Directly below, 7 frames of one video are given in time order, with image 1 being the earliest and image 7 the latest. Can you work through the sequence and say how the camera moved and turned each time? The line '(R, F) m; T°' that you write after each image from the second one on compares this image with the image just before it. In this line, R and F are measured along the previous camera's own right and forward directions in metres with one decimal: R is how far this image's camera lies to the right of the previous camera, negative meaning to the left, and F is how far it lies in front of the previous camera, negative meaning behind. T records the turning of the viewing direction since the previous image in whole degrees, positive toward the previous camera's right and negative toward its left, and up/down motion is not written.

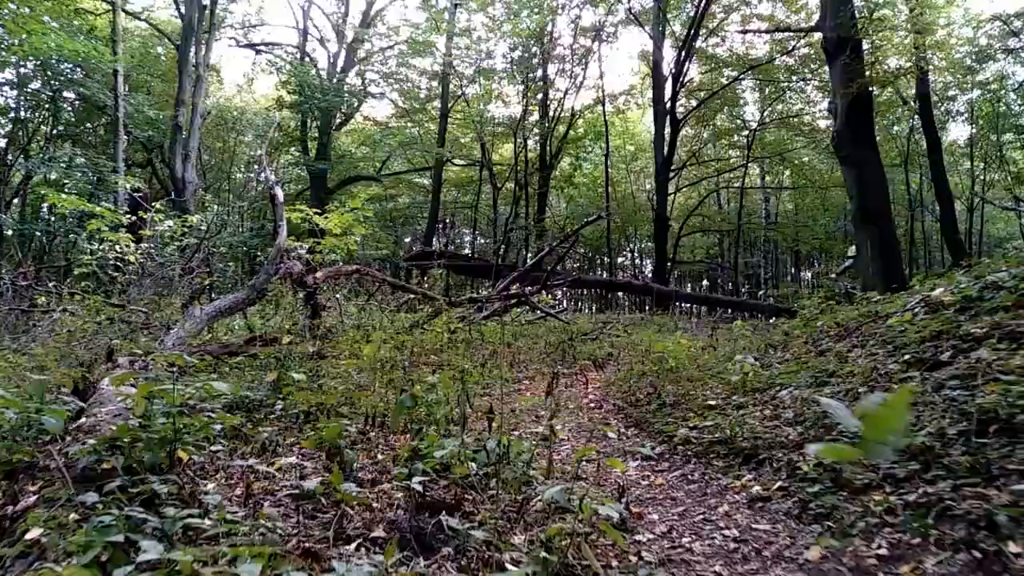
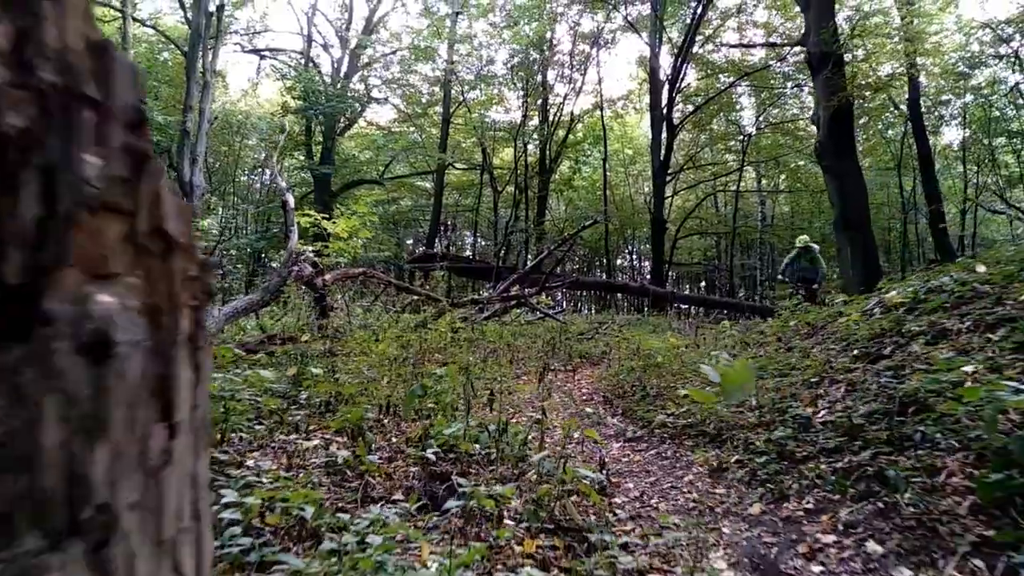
(0.0, -0.5) m; 0°
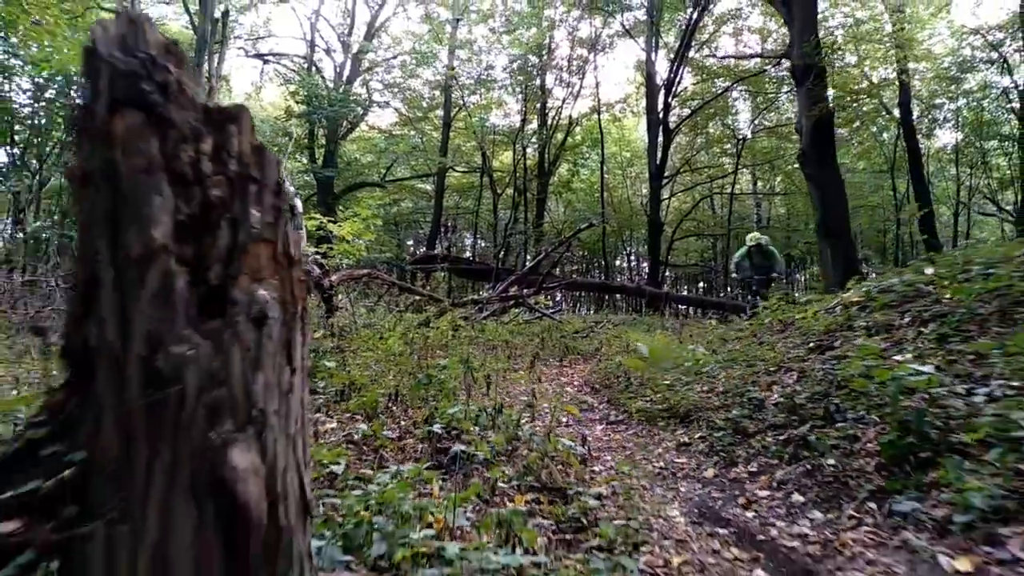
(+0.1, -0.5) m; 0°
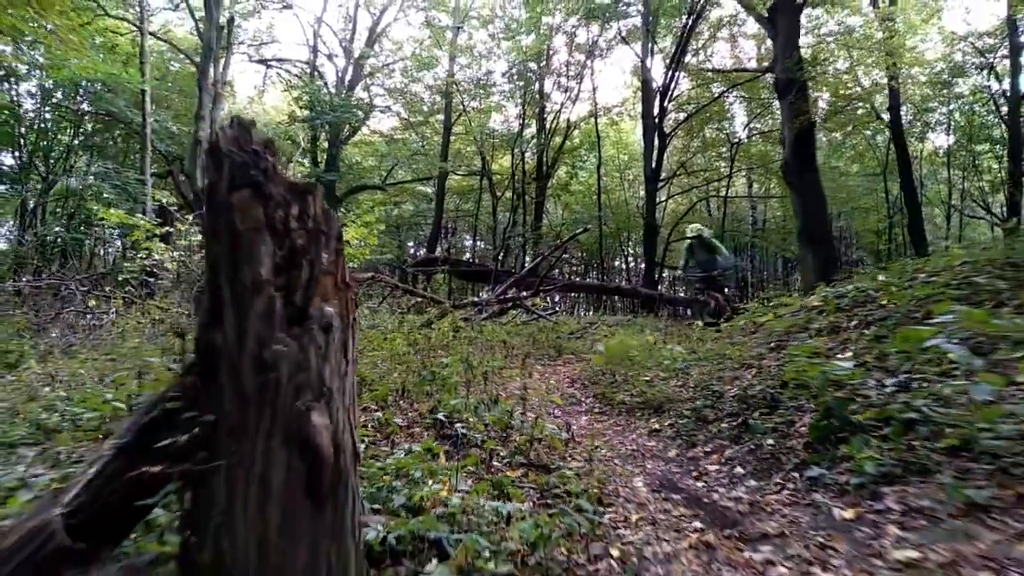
(+0.1, -0.5) m; 0°
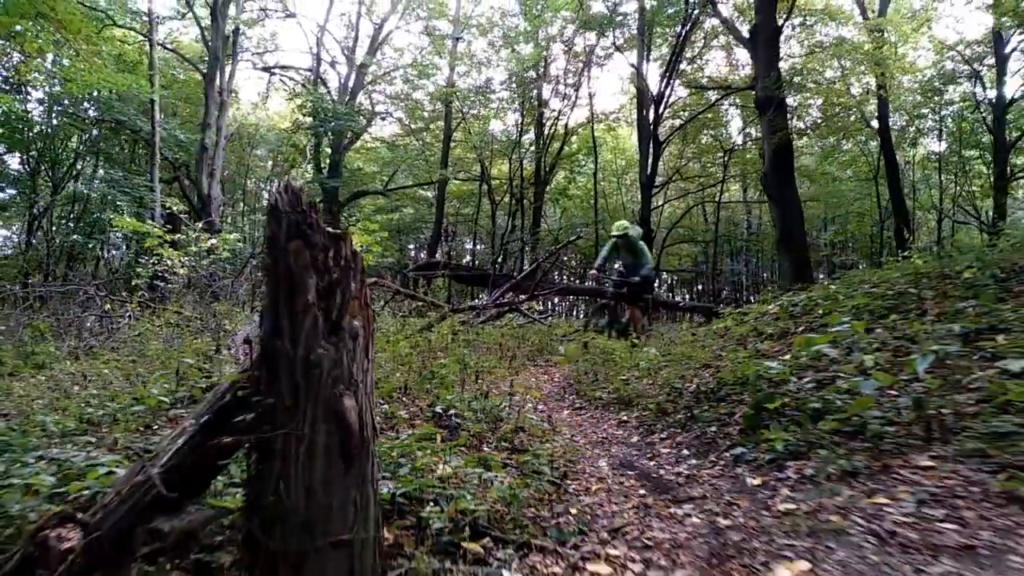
(+0.2, -0.6) m; 0°
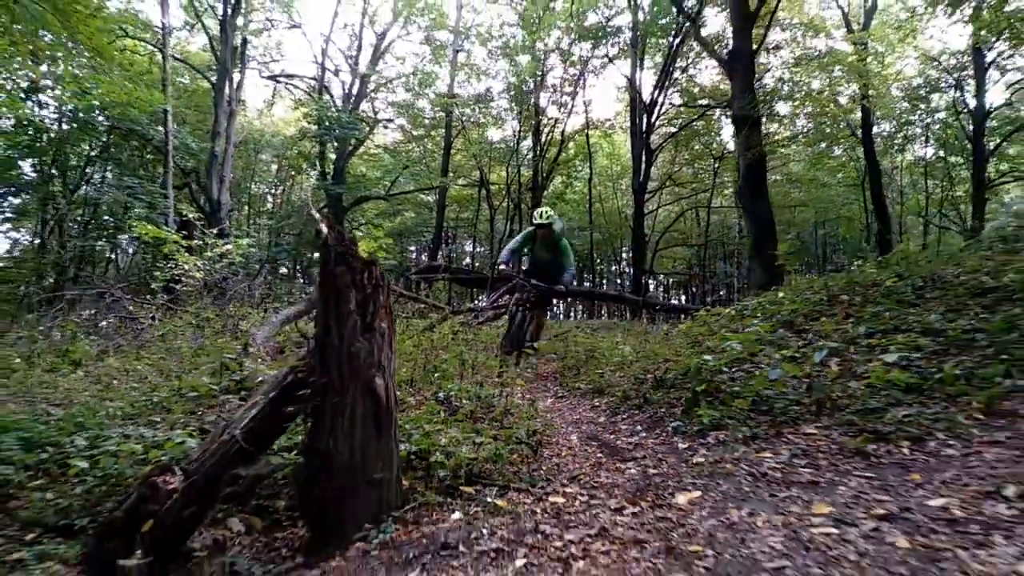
(+0.2, -0.9) m; 0°
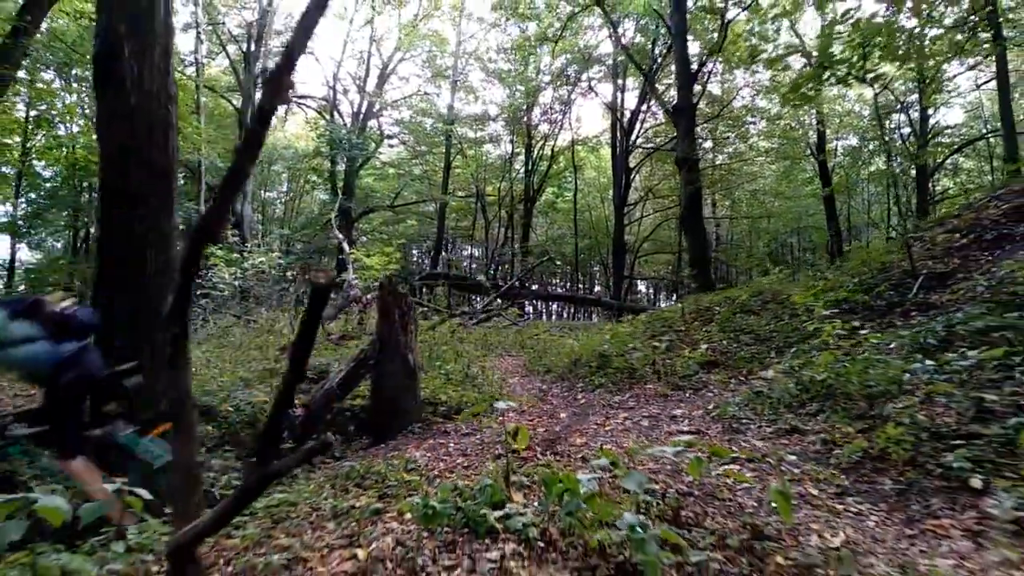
(+0.6, -2.9) m; 0°
